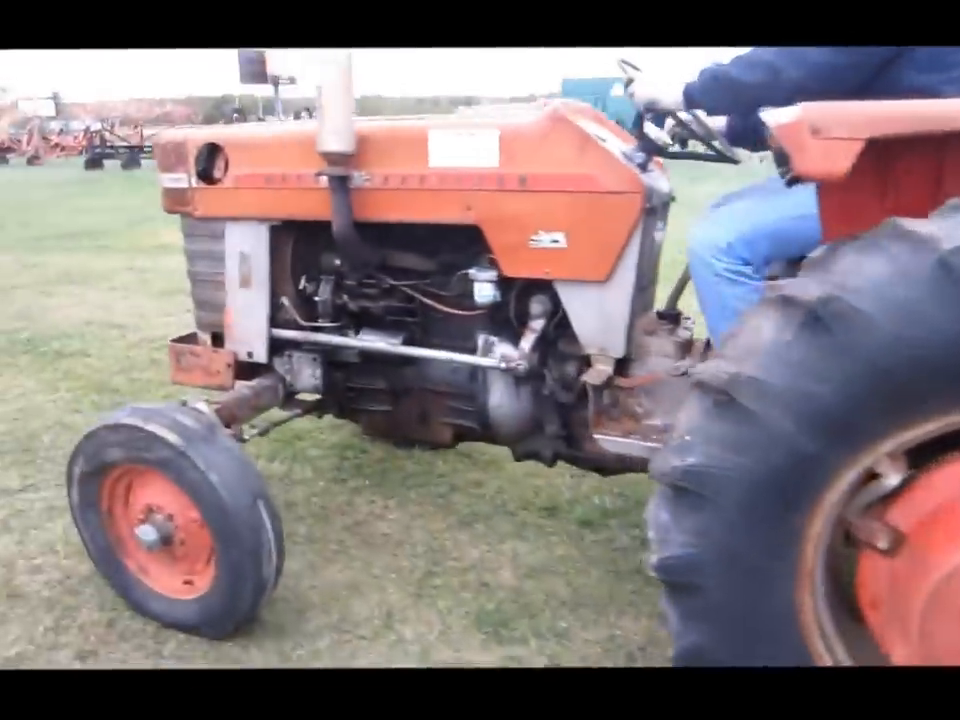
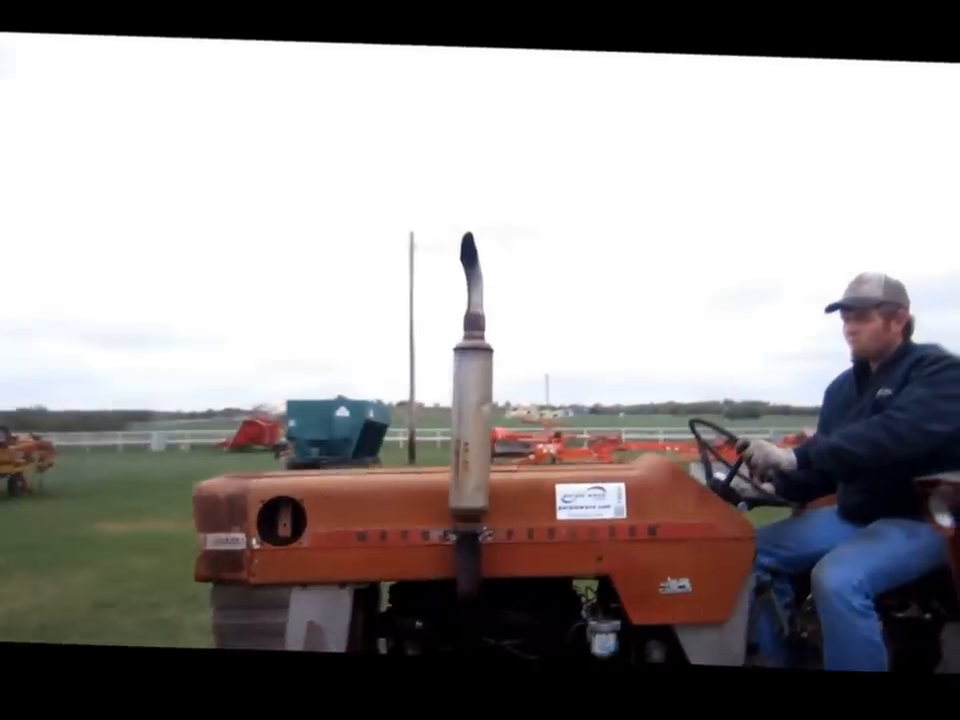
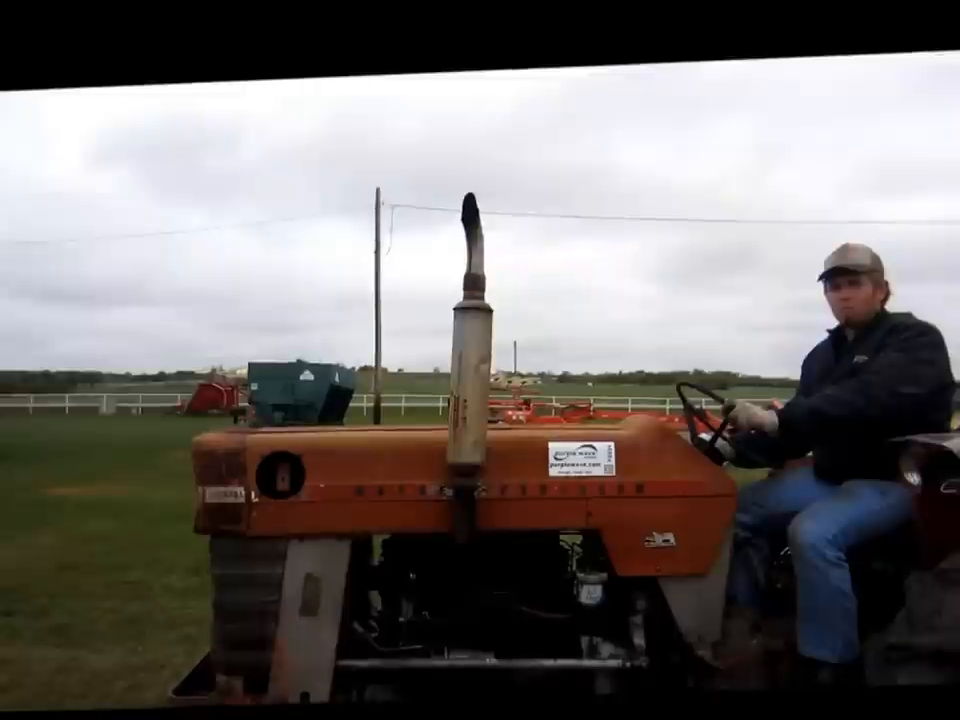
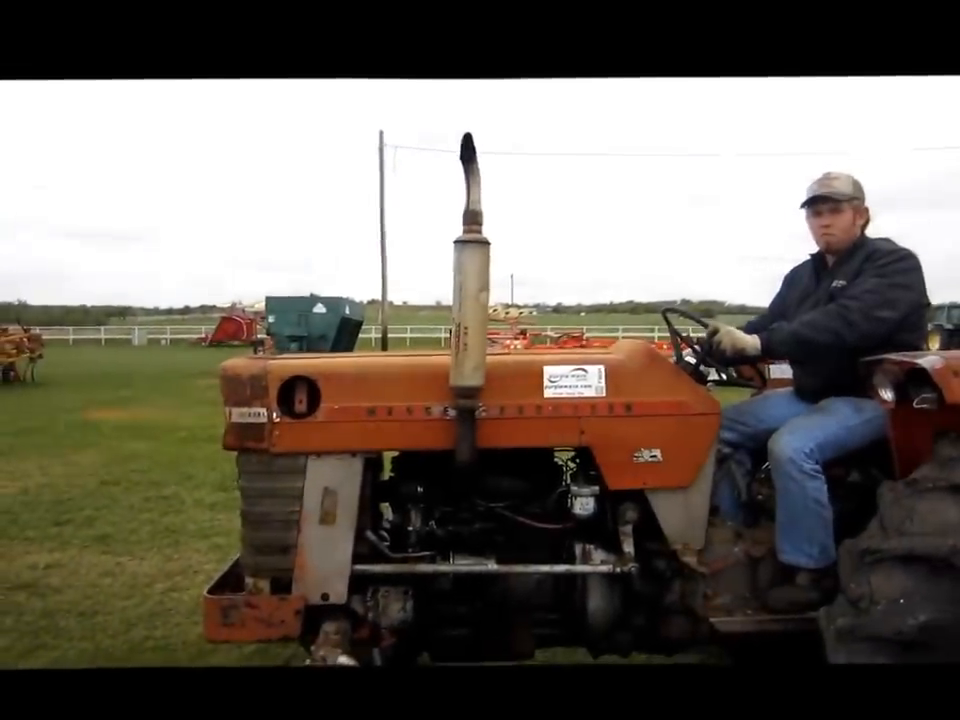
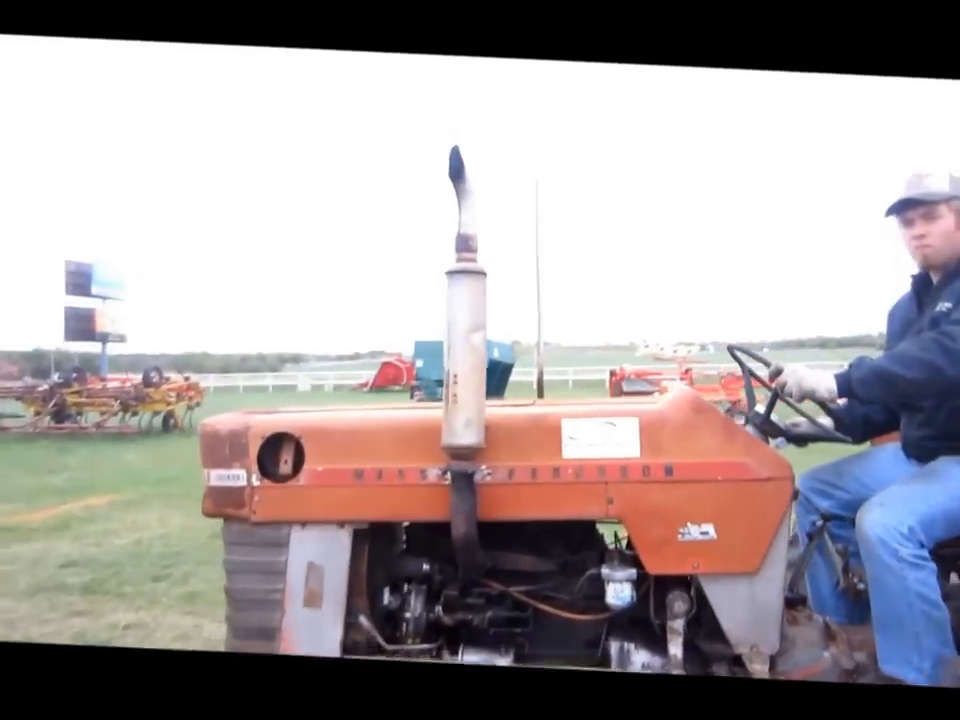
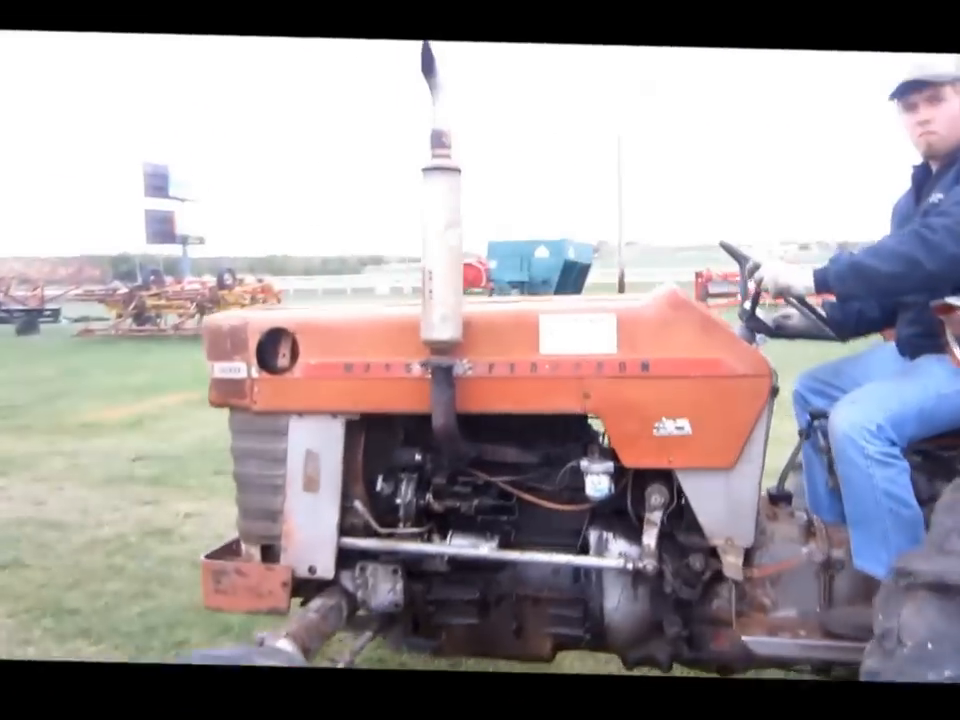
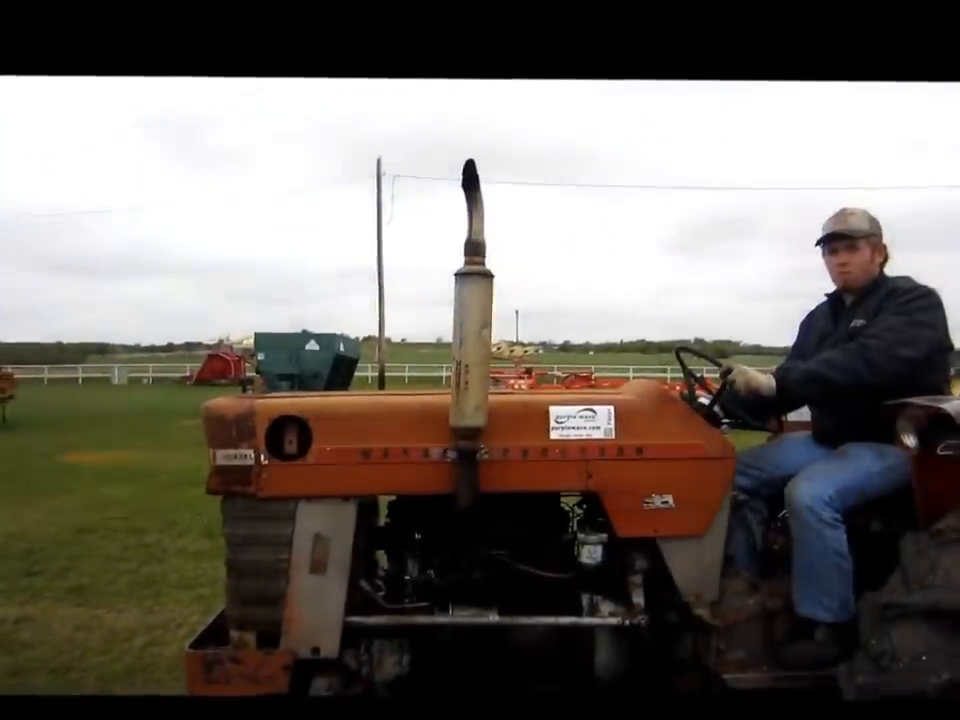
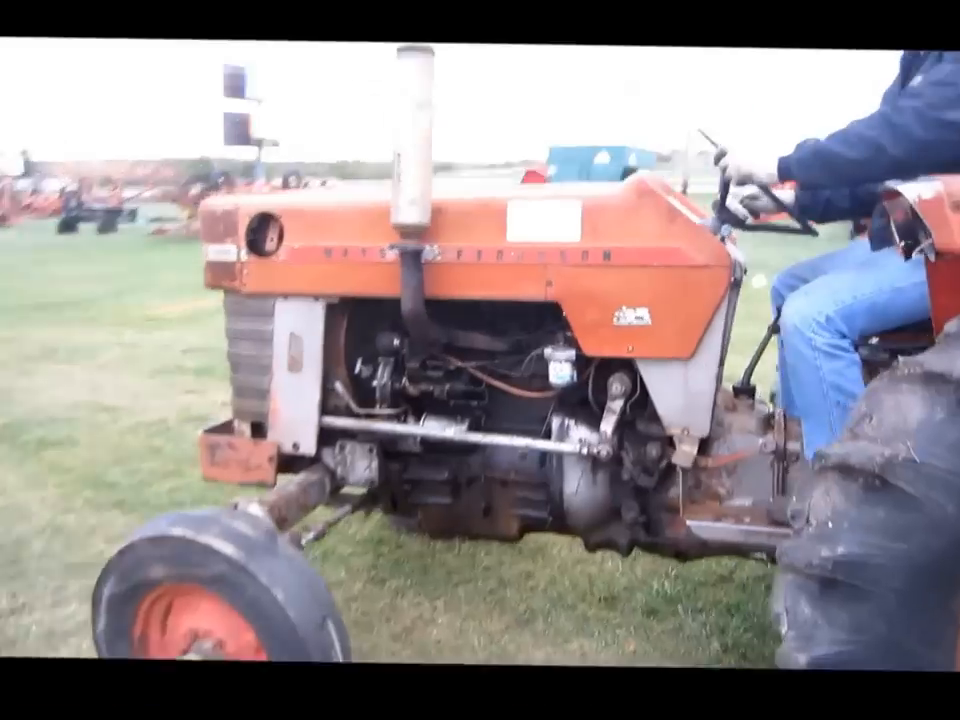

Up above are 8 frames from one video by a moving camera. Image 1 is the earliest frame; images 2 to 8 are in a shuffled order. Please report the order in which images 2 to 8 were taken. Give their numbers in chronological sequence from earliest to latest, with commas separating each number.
8, 6, 5, 2, 3, 7, 4
